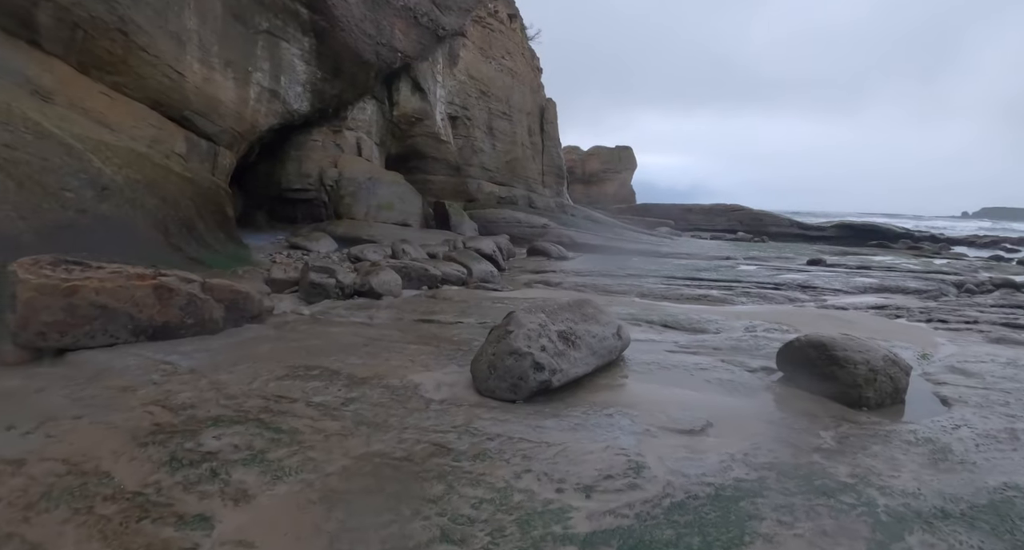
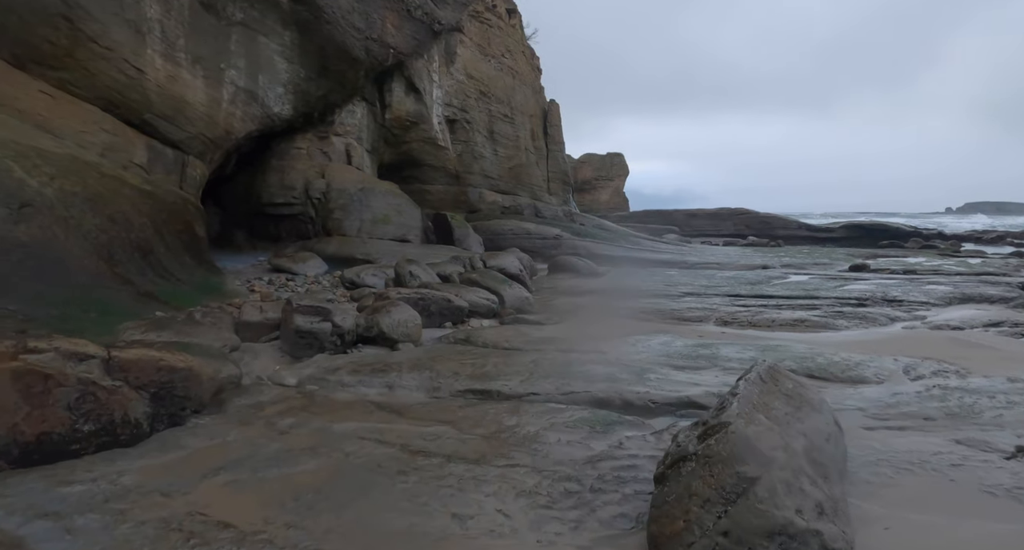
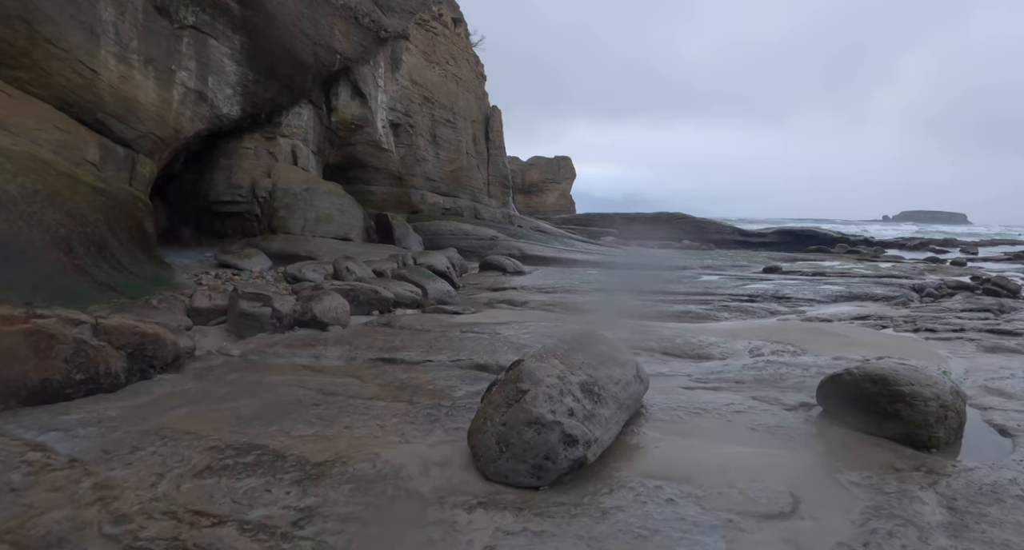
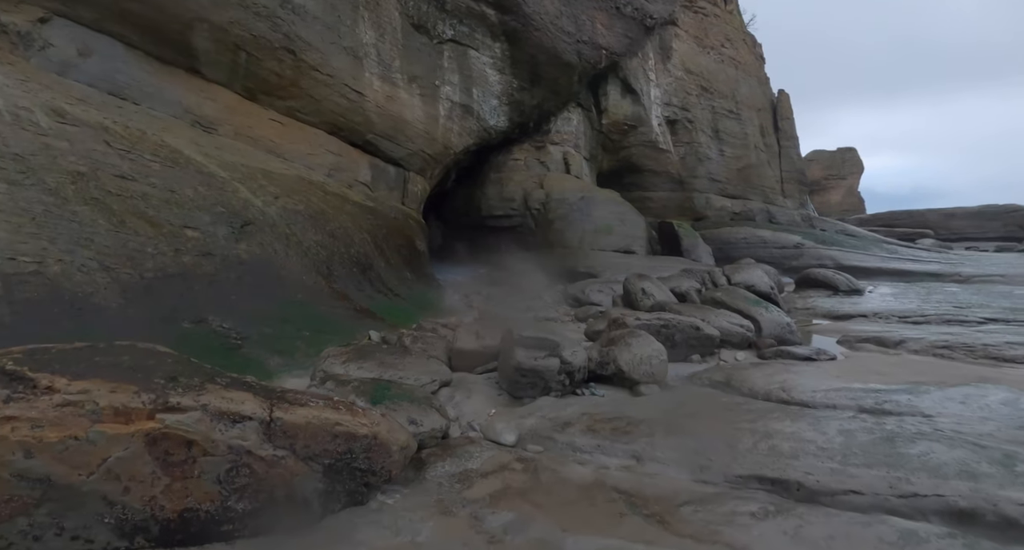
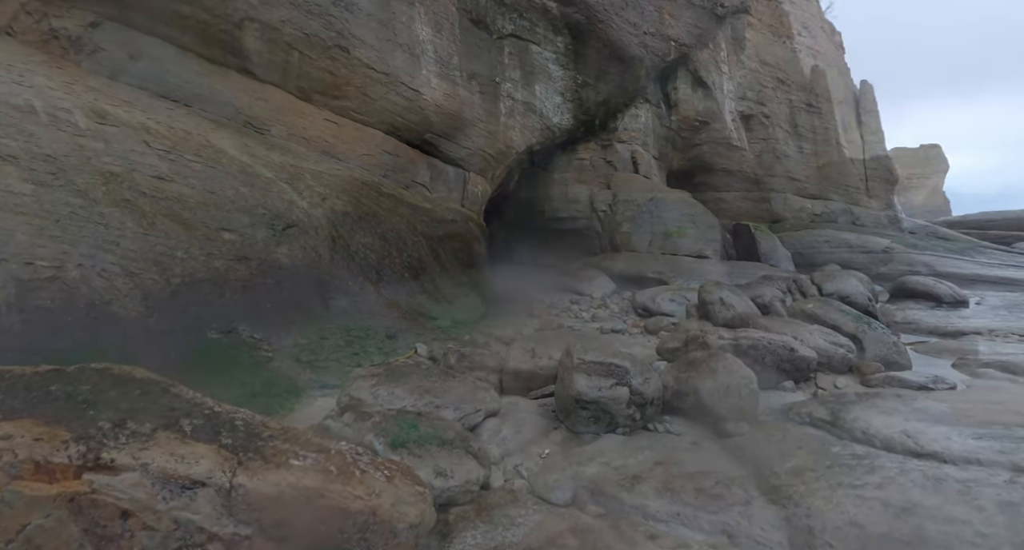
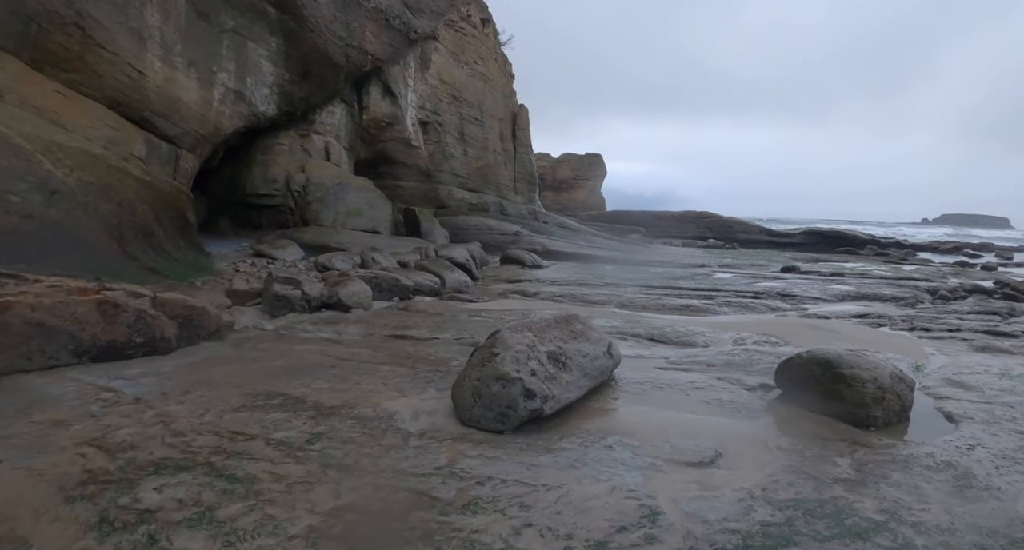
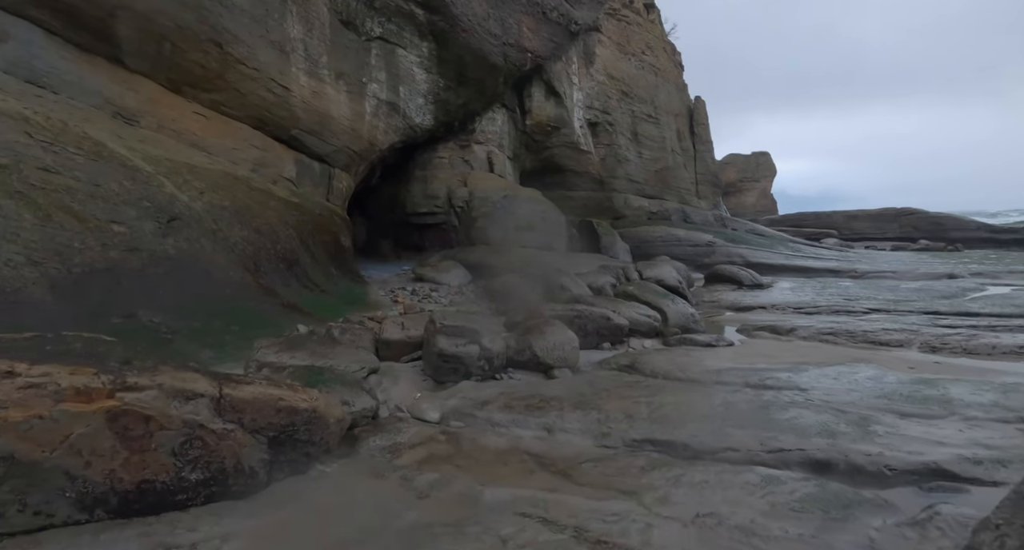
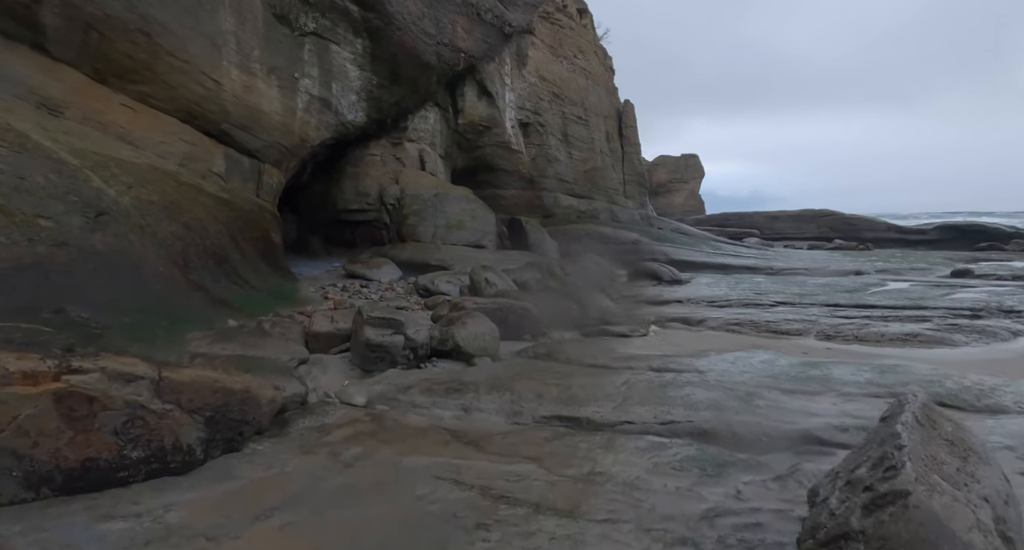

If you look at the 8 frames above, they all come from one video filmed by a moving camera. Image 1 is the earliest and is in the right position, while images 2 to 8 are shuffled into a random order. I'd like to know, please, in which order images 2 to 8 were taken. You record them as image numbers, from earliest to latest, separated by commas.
6, 3, 2, 8, 7, 4, 5
